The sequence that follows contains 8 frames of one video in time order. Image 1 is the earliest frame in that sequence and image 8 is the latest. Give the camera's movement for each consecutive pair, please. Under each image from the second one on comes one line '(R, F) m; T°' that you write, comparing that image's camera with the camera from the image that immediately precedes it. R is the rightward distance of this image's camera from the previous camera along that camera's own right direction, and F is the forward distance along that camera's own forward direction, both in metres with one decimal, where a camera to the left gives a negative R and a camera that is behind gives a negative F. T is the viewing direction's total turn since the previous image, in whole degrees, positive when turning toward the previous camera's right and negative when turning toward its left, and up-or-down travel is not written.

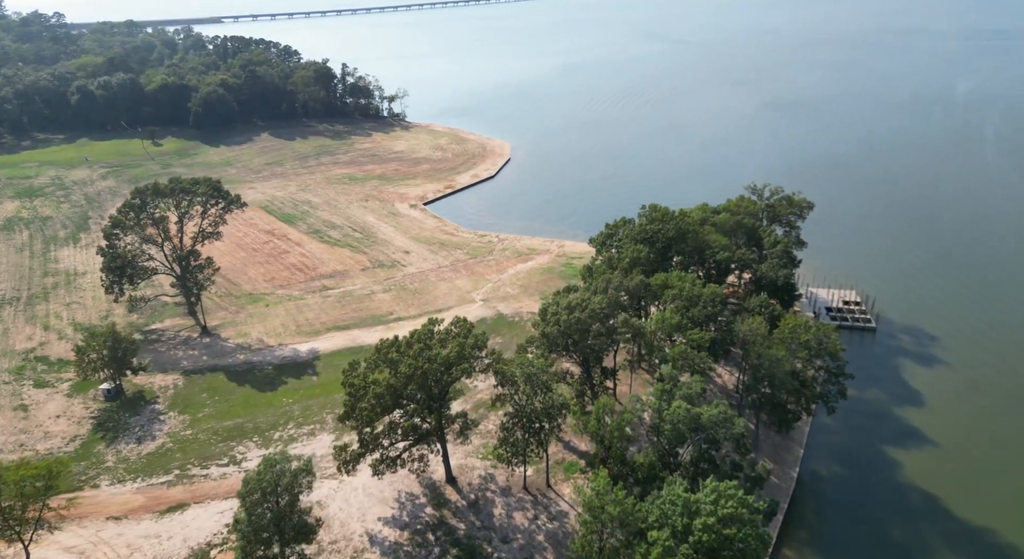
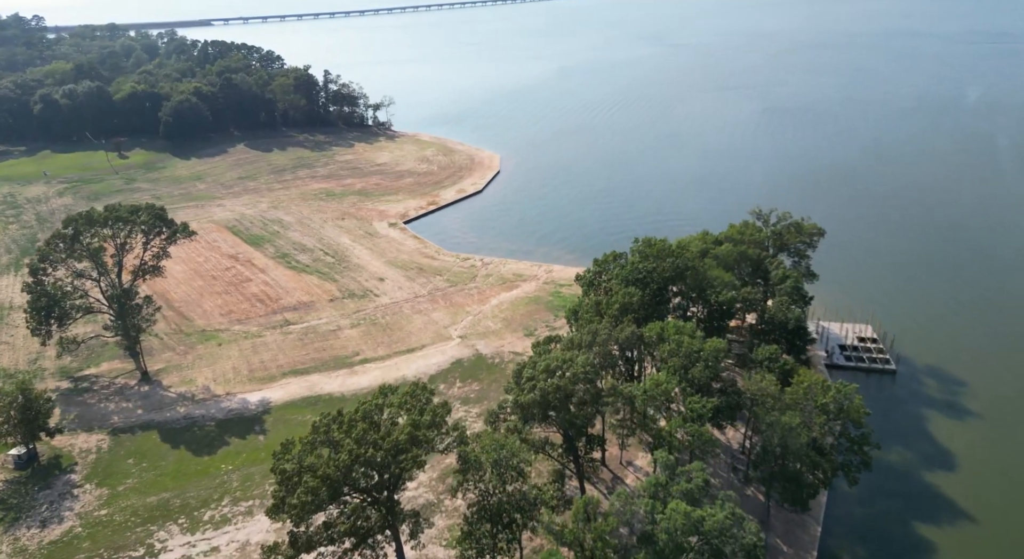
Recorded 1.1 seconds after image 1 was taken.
(+1.1, +4.7) m; 0°
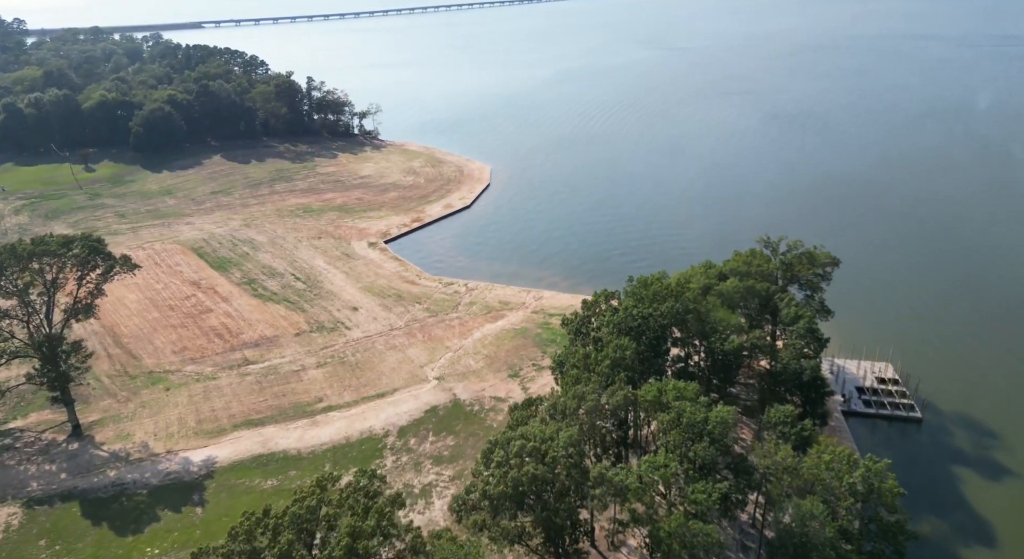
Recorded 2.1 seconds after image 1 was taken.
(+0.9, +4.4) m; 0°
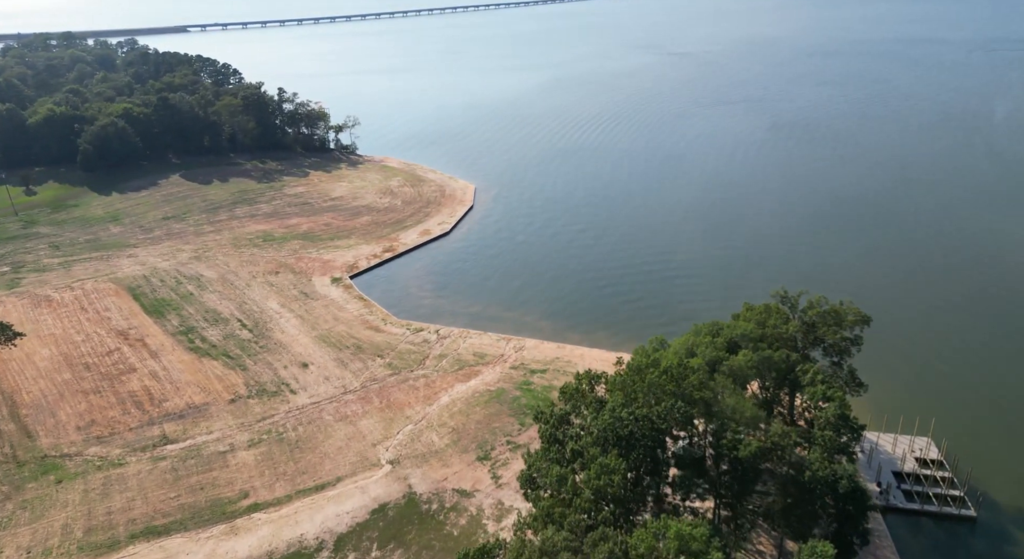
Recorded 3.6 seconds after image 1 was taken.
(+1.4, +6.8) m; 0°
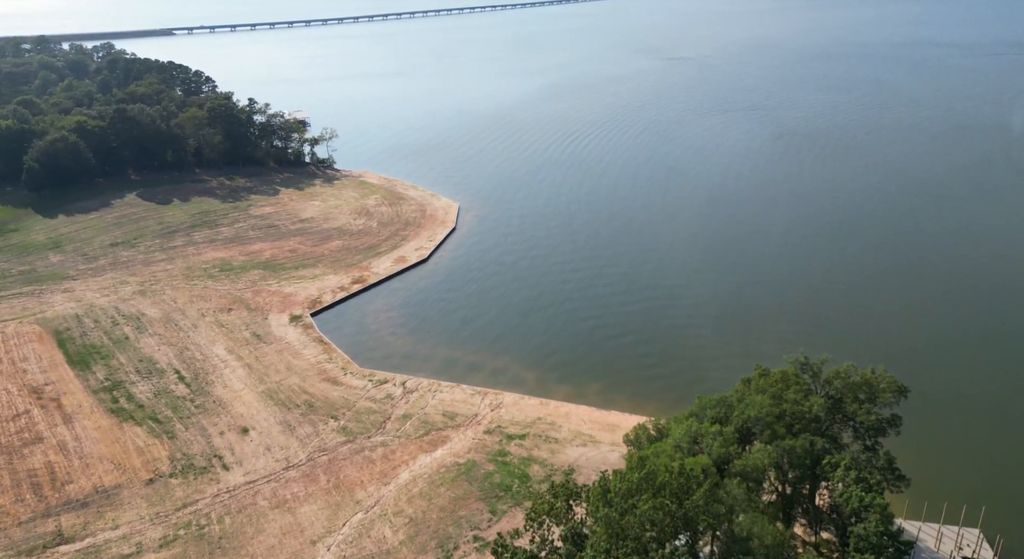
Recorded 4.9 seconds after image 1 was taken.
(+1.3, +6.0) m; 0°
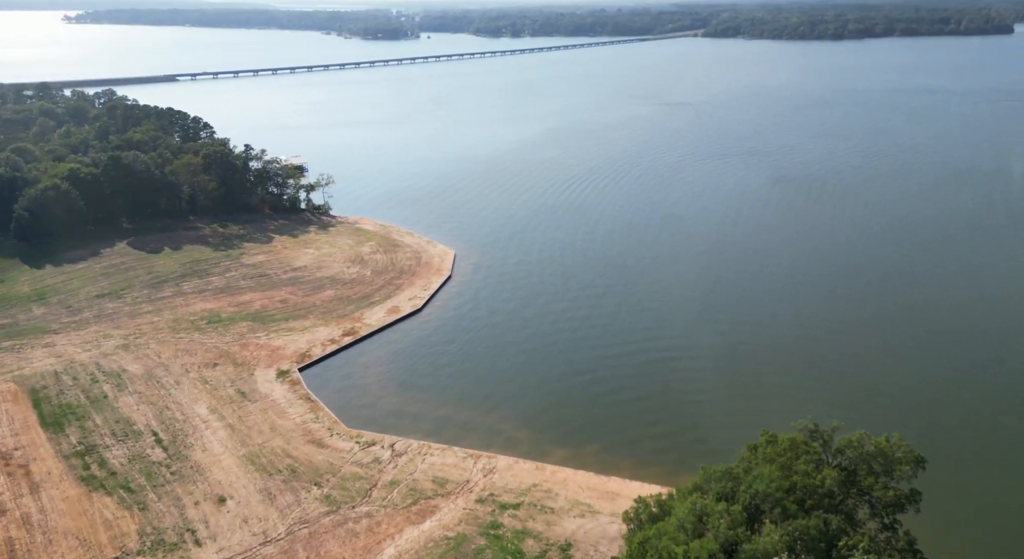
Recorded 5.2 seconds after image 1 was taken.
(+0.5, +1.7) m; 0°
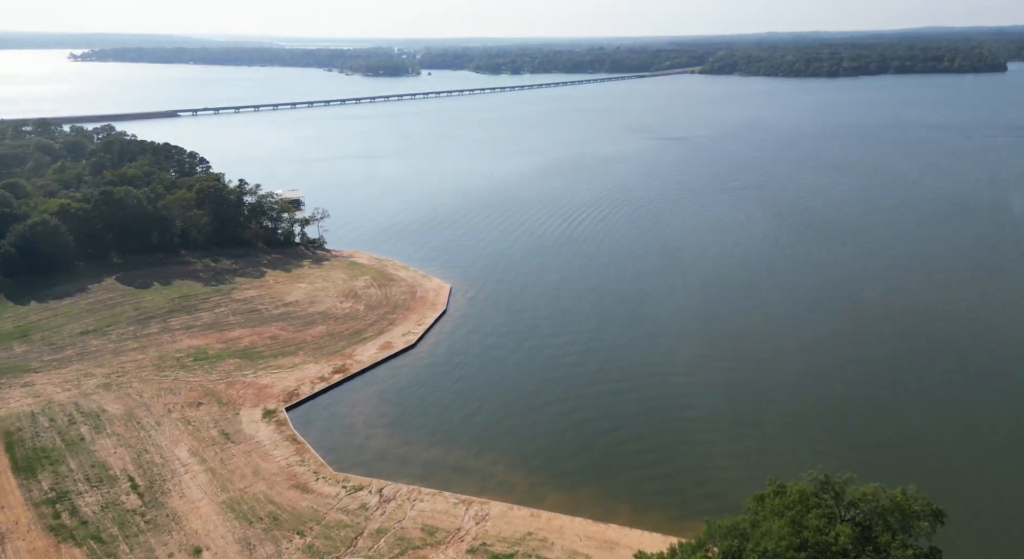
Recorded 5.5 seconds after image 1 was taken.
(+0.4, +1.5) m; 0°
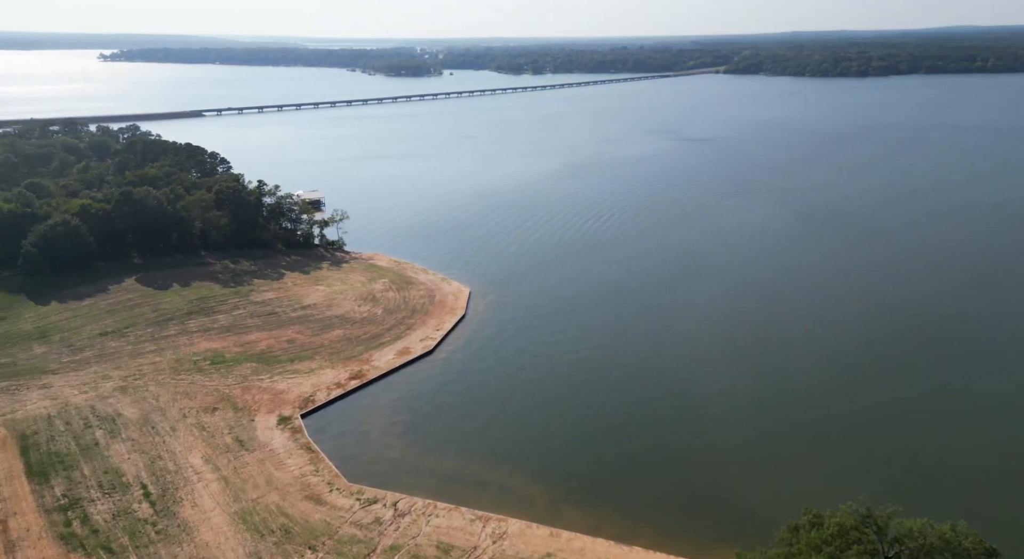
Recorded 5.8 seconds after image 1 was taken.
(+0.1, +0.9) m; -2°
